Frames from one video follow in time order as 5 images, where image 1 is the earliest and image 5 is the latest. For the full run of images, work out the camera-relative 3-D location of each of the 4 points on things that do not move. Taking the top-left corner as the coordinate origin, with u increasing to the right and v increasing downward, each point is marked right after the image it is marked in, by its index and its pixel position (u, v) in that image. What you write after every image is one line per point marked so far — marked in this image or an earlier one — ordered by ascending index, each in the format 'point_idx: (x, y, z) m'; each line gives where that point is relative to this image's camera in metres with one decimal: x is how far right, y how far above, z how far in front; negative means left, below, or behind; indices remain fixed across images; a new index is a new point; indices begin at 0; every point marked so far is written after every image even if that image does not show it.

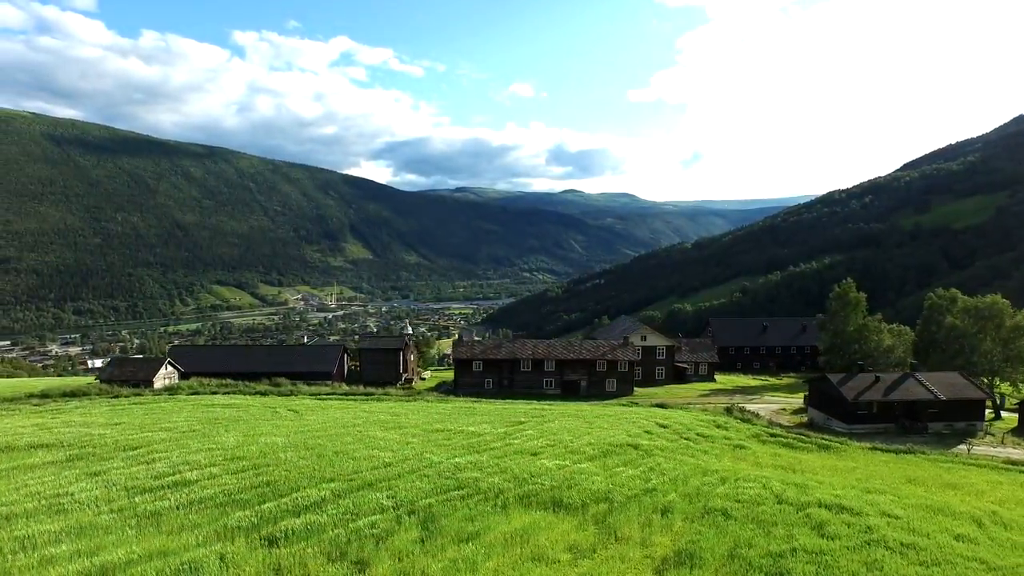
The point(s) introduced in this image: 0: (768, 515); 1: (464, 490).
0: (+7.3, -6.6, +17.5) m
1: (-1.8, -6.3, +19.2) m
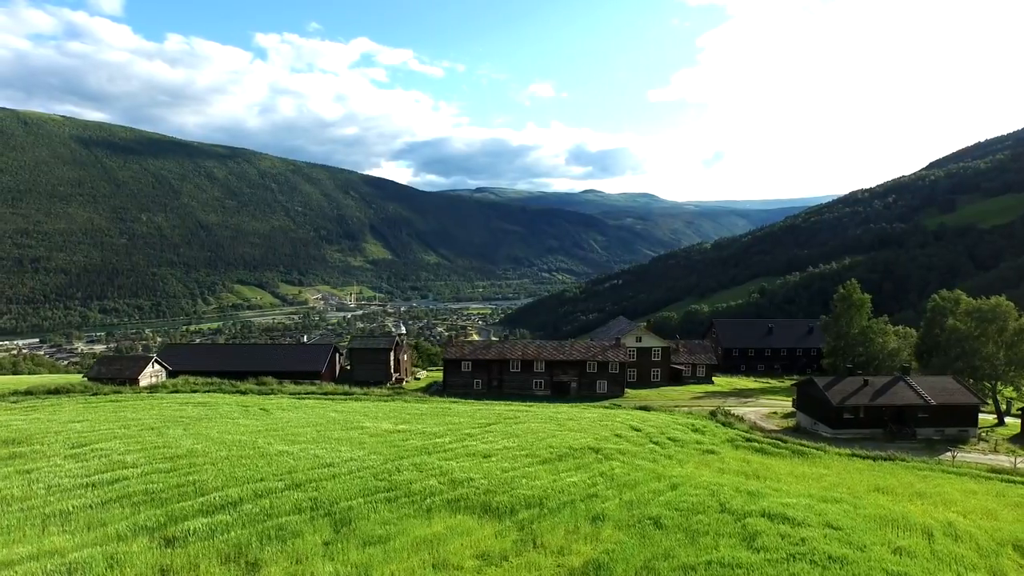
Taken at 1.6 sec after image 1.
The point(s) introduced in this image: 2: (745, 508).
0: (+5.2, -6.6, +16.9) m
1: (-3.8, -6.2, +18.8) m
2: (+7.1, -6.7, +18.6) m
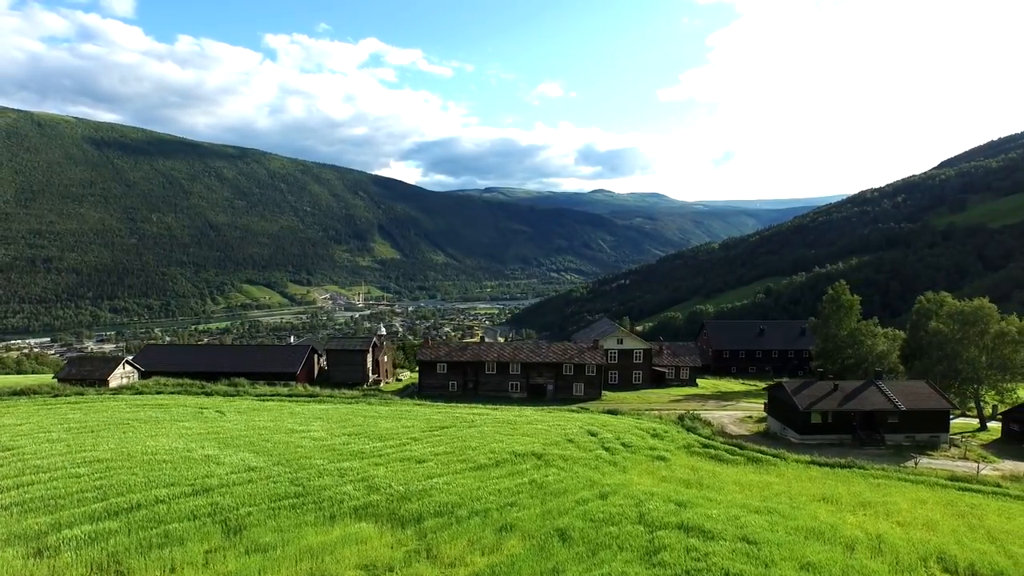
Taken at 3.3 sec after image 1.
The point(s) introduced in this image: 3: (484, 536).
0: (+2.6, -6.7, +16.4) m
1: (-6.5, -6.4, +18.5) m
2: (+4.5, -6.9, +18.0) m
3: (-0.7, -6.8, +16.5) m
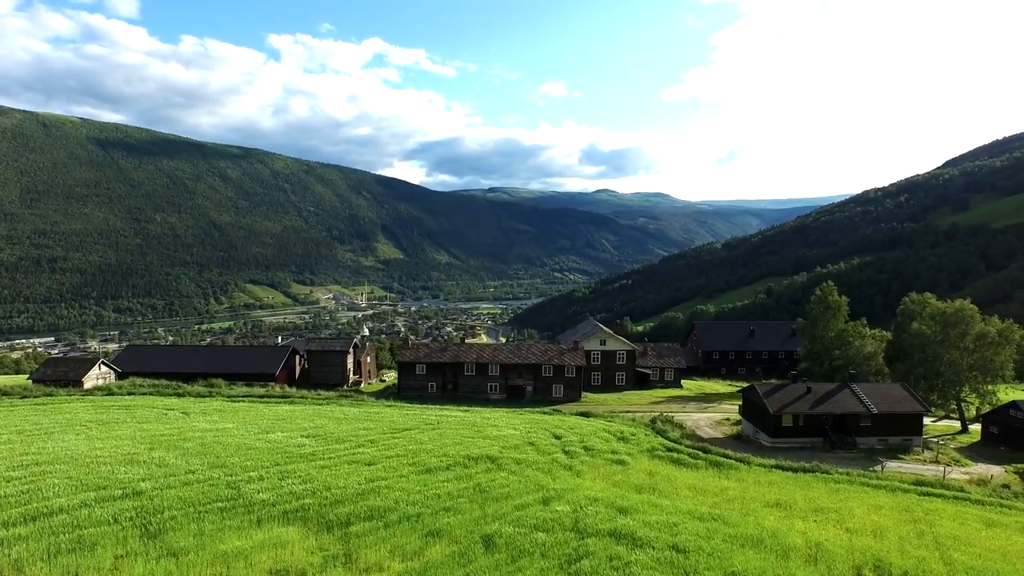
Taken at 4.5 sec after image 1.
0: (+0.6, -6.8, +16.1) m
1: (-8.5, -6.5, +18.3) m
2: (+2.5, -7.0, +17.8) m
3: (-2.7, -6.8, +16.3) m
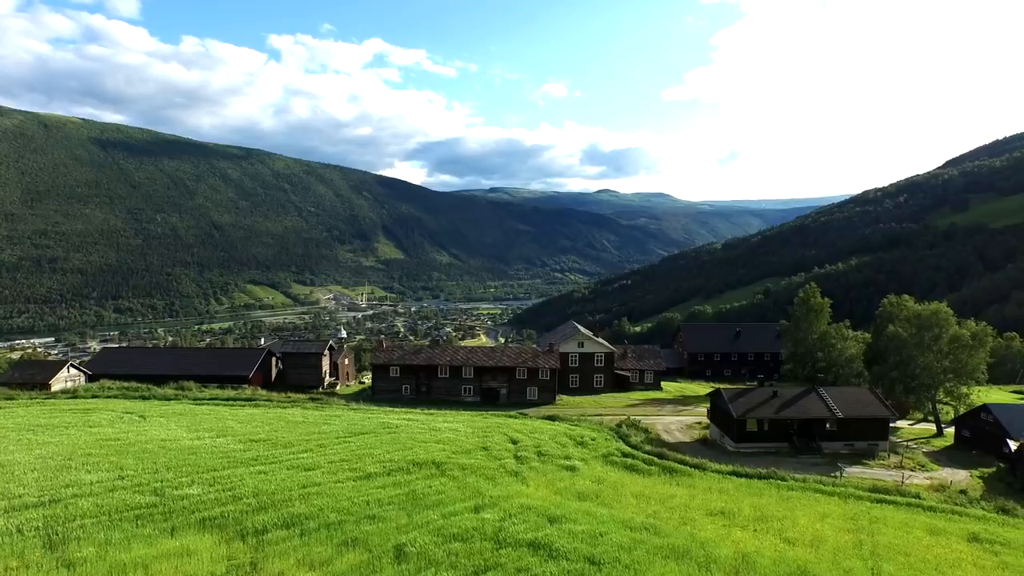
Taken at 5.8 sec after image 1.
0: (-1.7, -6.9, +15.8) m
1: (-10.7, -6.6, +18.0) m
2: (+0.2, -7.1, +17.4) m
3: (-5.0, -7.0, +16.0) m
